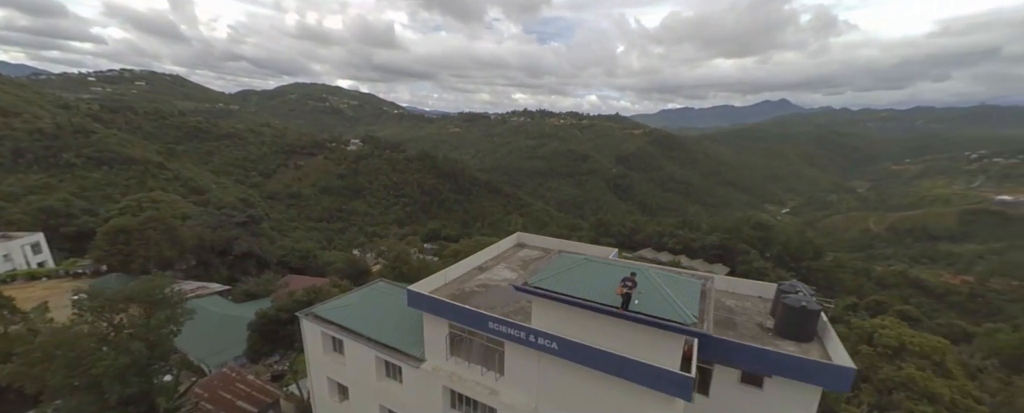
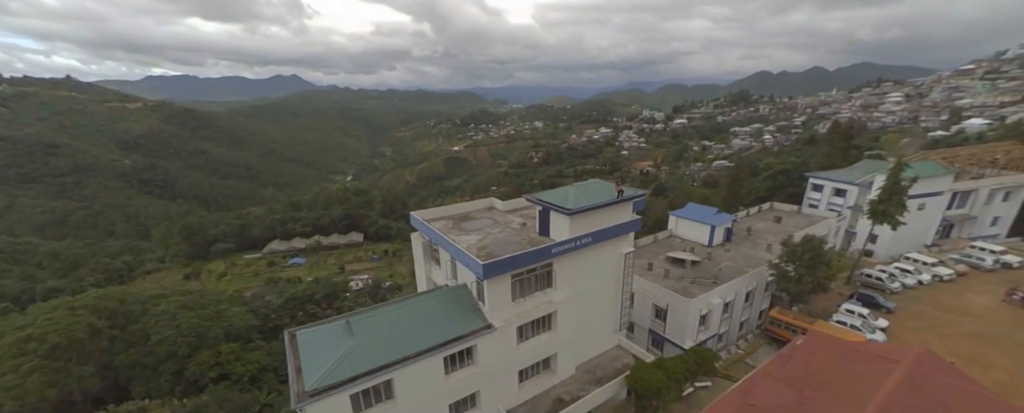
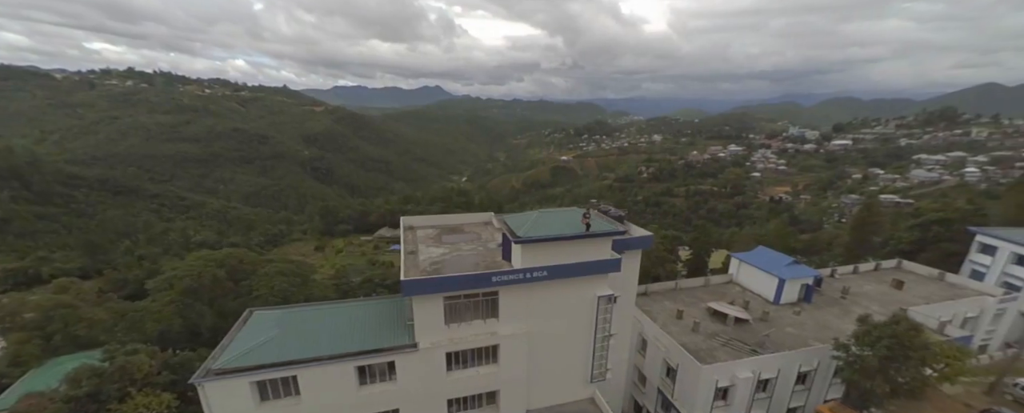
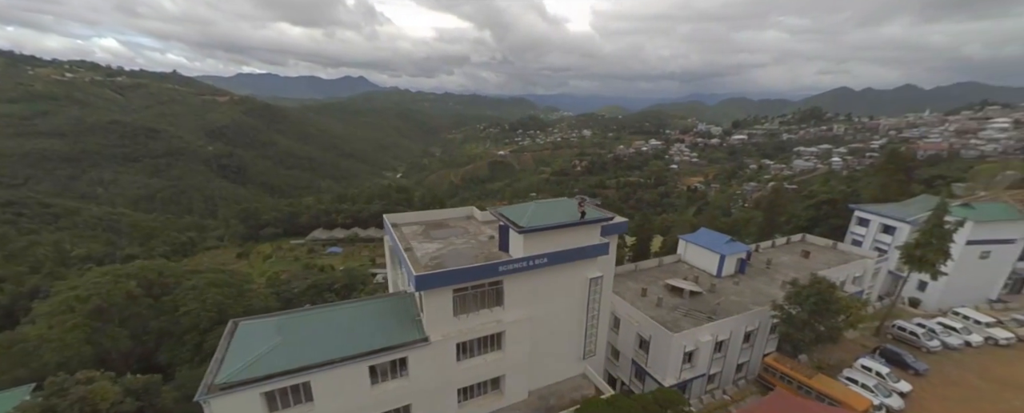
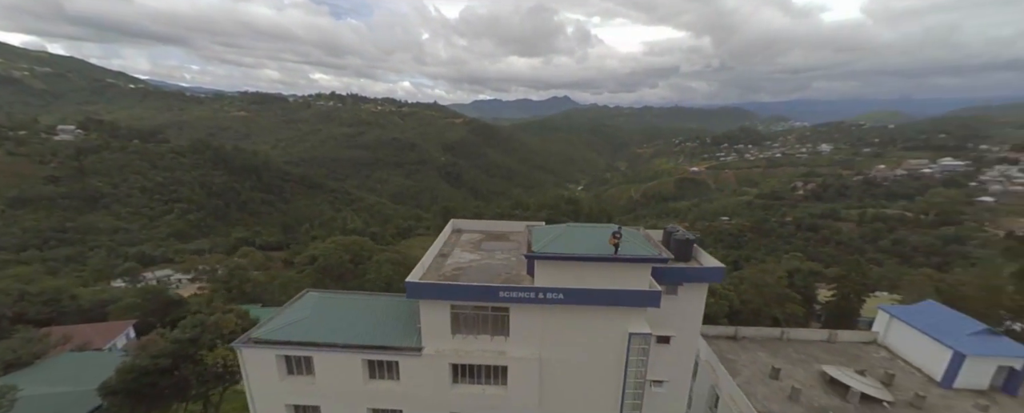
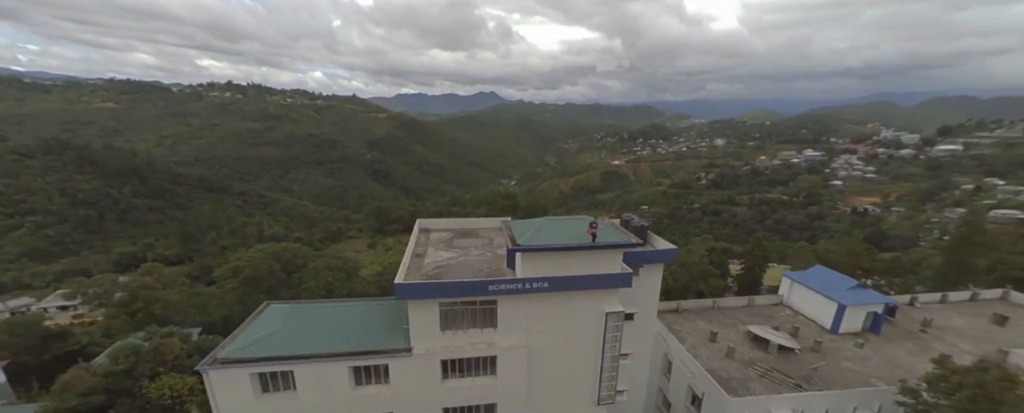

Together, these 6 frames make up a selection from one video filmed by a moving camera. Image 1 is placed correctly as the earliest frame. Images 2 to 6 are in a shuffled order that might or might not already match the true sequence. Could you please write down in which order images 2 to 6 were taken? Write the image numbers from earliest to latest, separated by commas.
5, 6, 3, 4, 2
